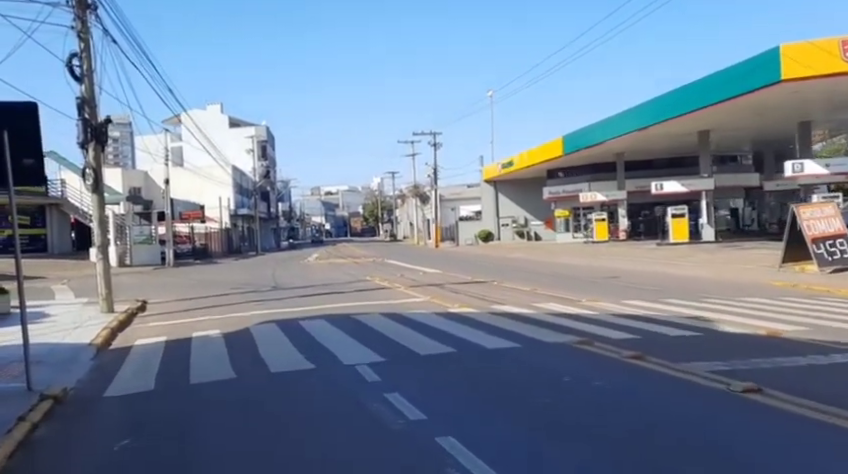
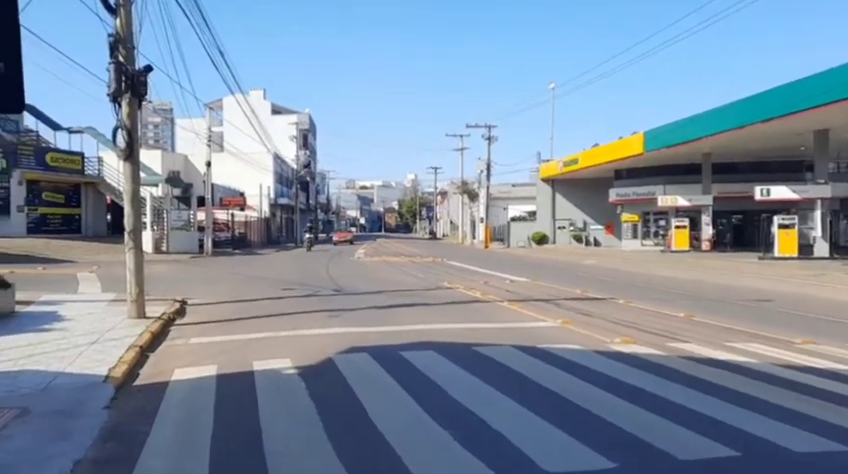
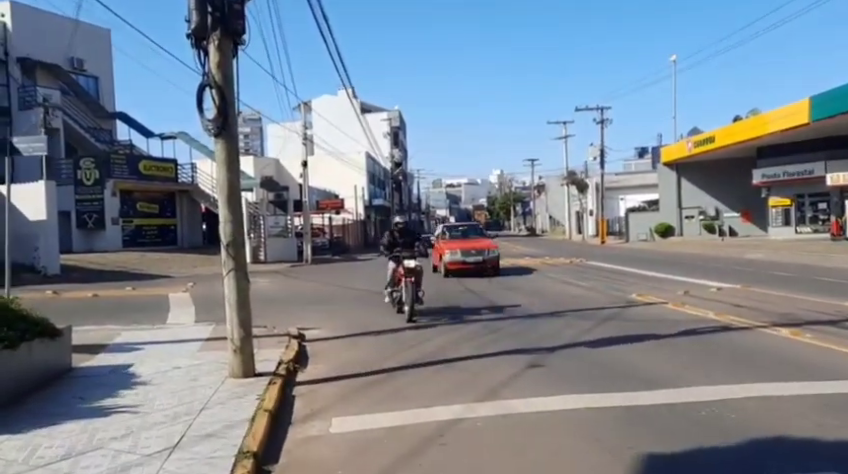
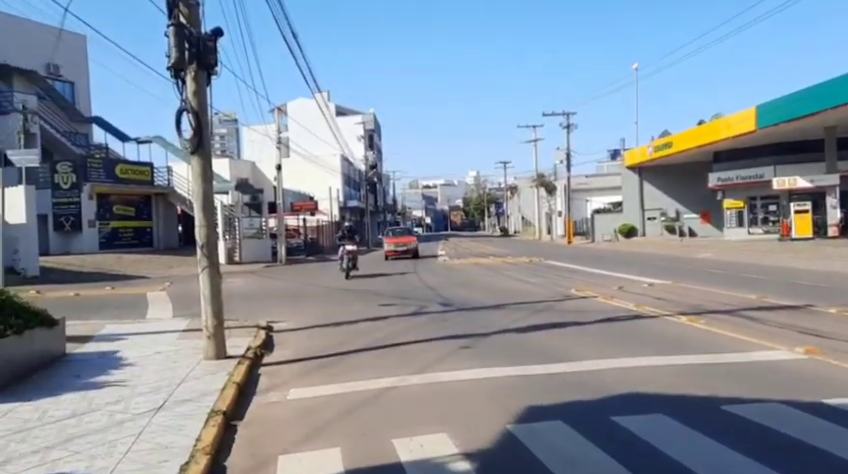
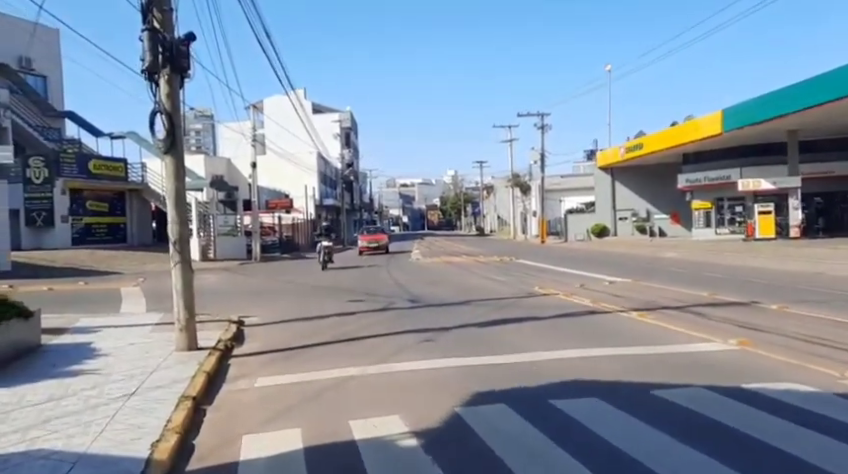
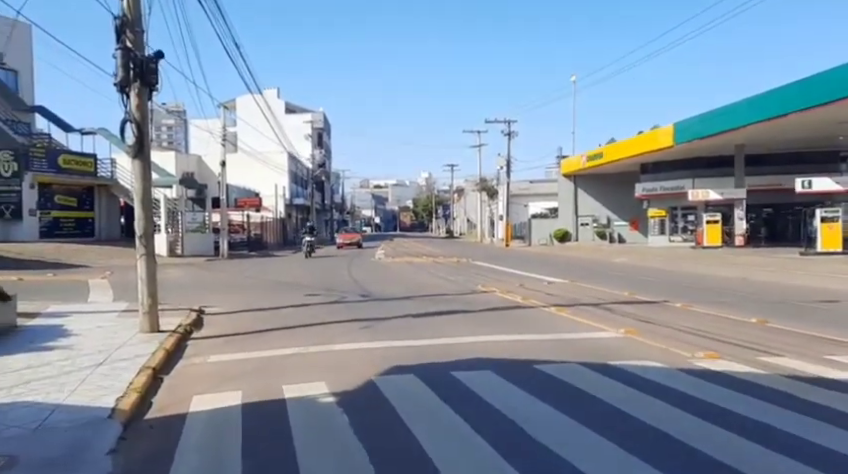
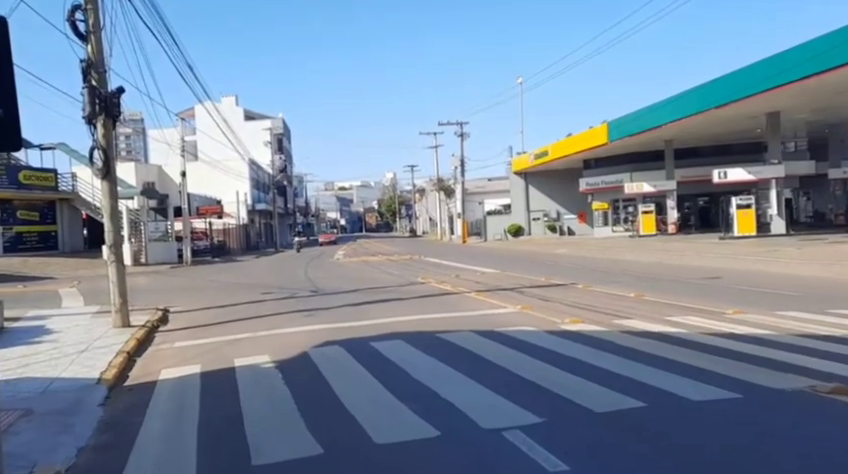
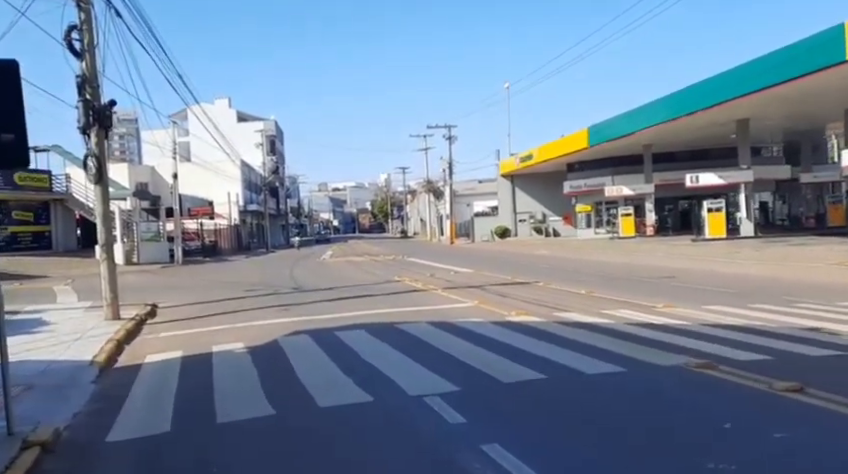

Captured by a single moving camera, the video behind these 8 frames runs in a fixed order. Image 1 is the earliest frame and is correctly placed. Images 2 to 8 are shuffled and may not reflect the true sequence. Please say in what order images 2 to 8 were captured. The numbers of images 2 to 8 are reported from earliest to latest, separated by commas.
8, 7, 2, 6, 5, 4, 3
